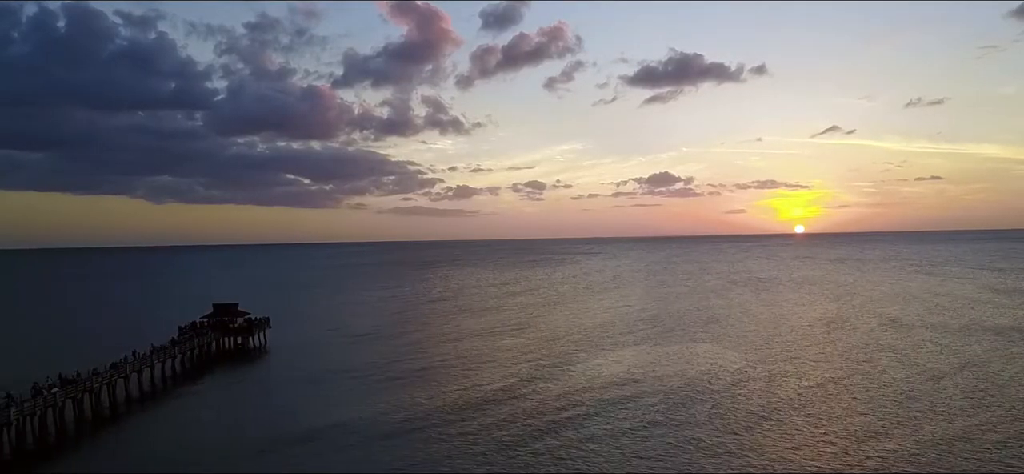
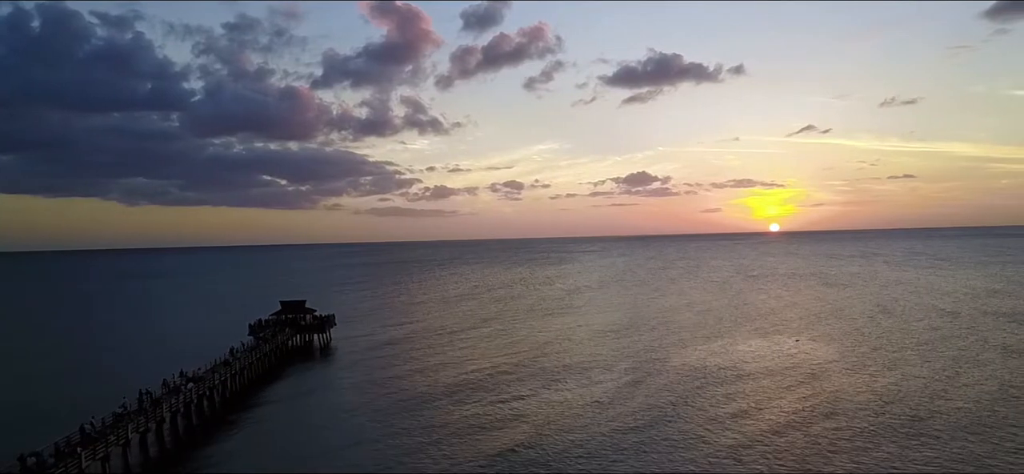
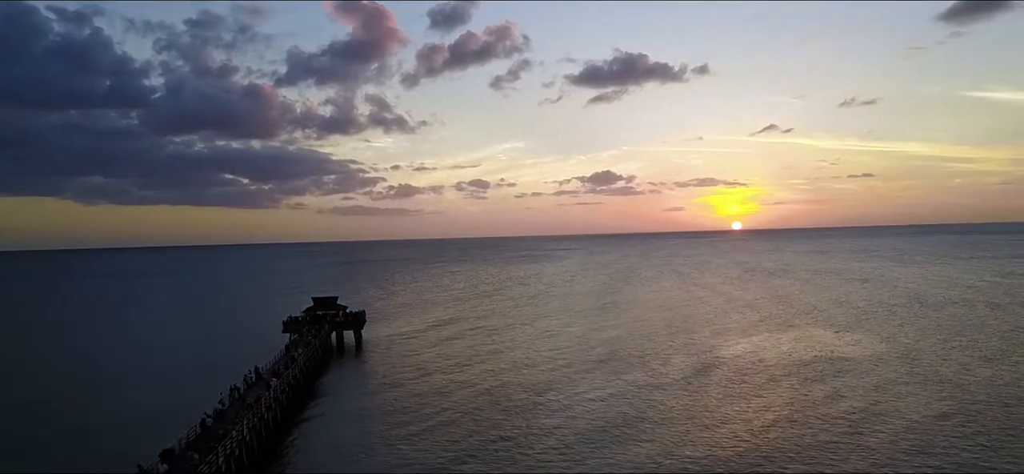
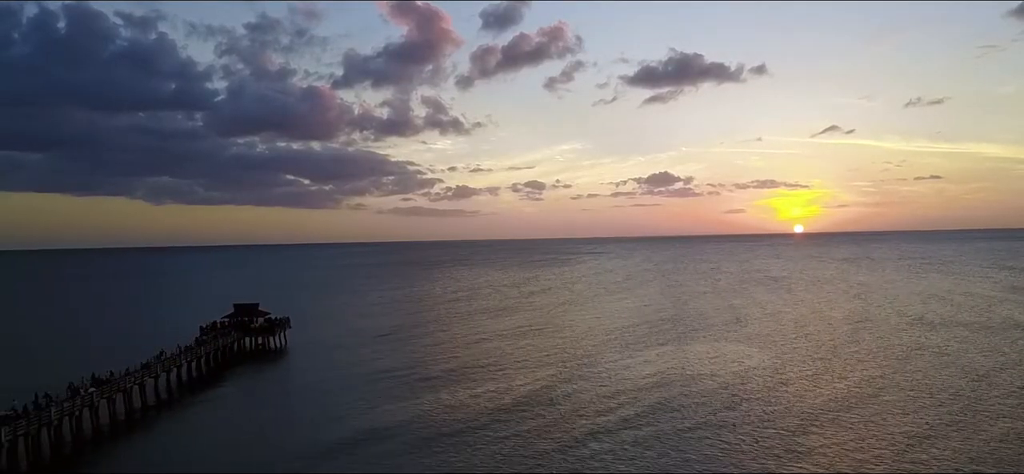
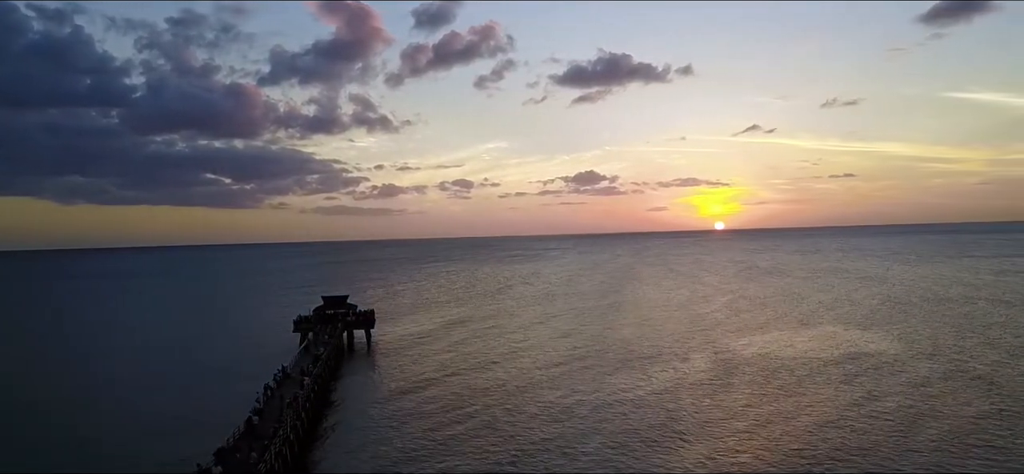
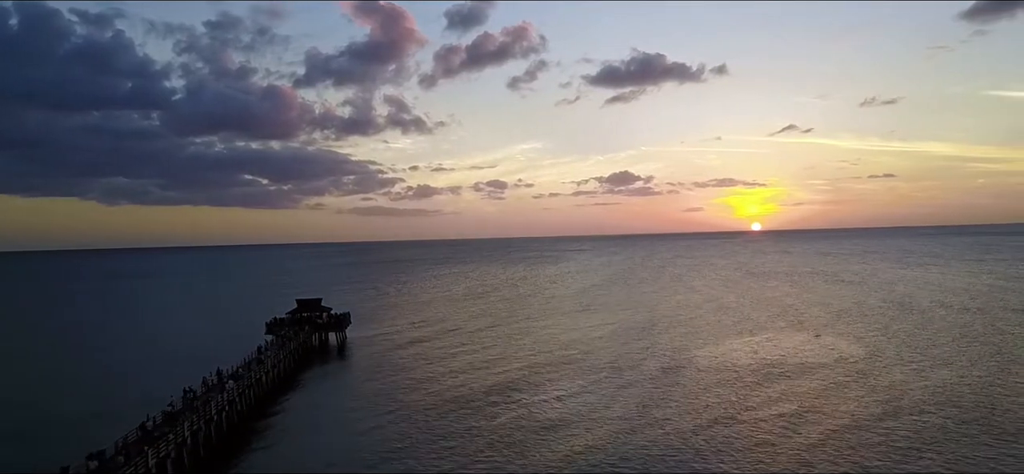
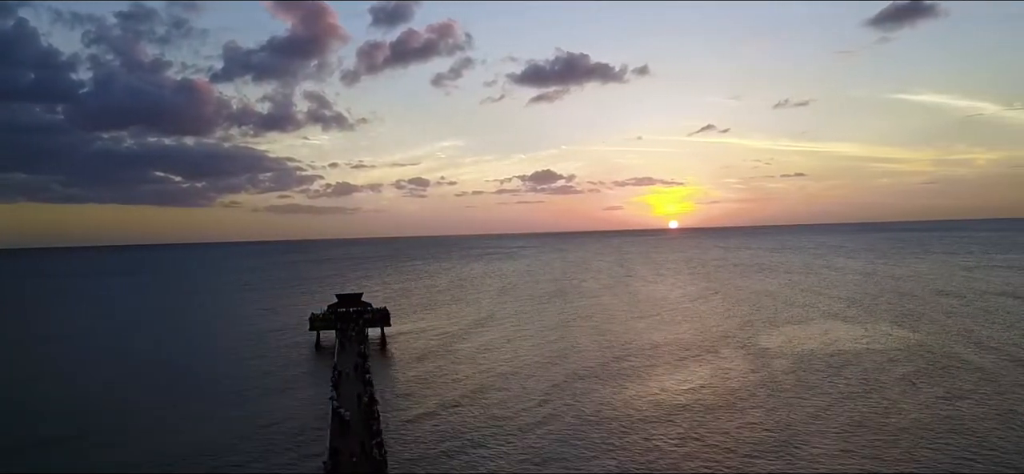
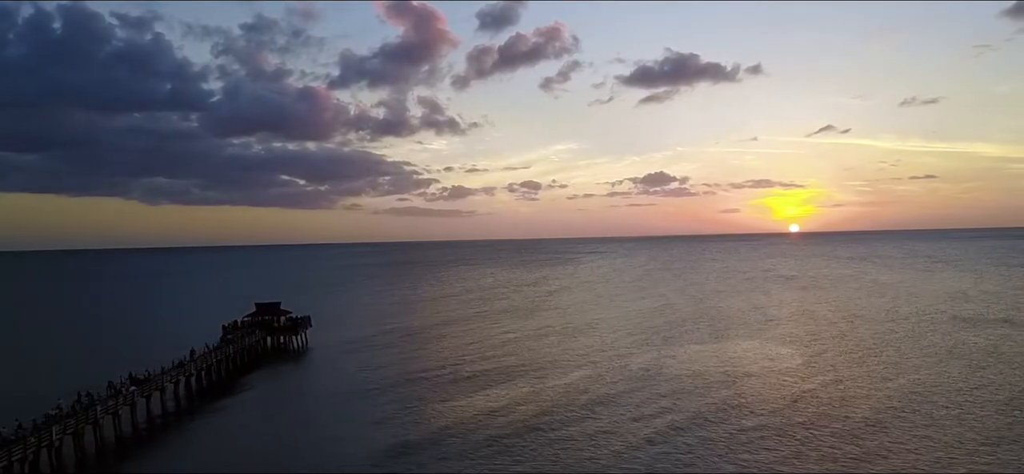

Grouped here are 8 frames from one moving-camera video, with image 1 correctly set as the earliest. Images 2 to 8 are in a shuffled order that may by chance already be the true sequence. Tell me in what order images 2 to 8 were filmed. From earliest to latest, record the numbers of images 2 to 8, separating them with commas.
4, 8, 2, 6, 3, 5, 7
